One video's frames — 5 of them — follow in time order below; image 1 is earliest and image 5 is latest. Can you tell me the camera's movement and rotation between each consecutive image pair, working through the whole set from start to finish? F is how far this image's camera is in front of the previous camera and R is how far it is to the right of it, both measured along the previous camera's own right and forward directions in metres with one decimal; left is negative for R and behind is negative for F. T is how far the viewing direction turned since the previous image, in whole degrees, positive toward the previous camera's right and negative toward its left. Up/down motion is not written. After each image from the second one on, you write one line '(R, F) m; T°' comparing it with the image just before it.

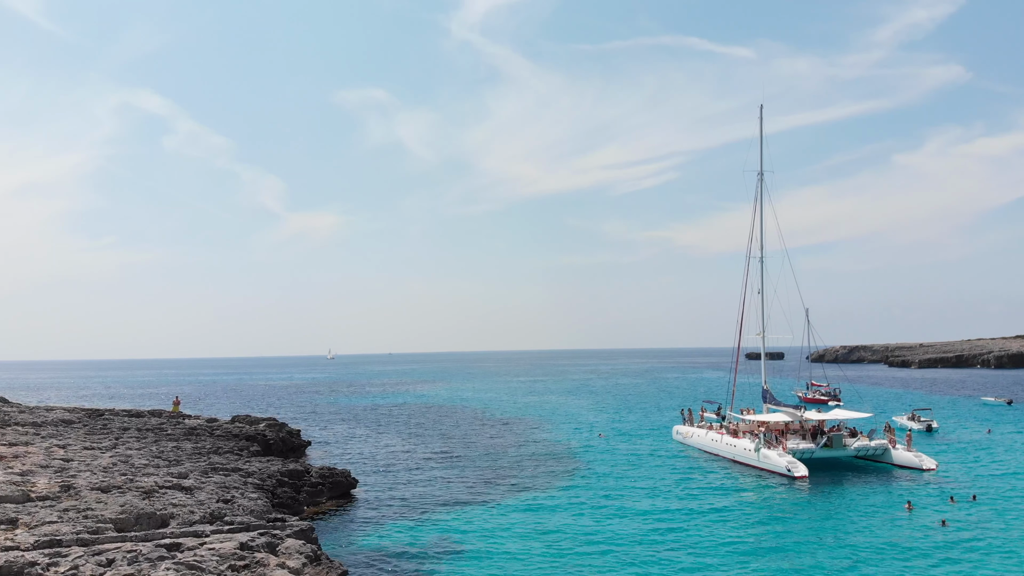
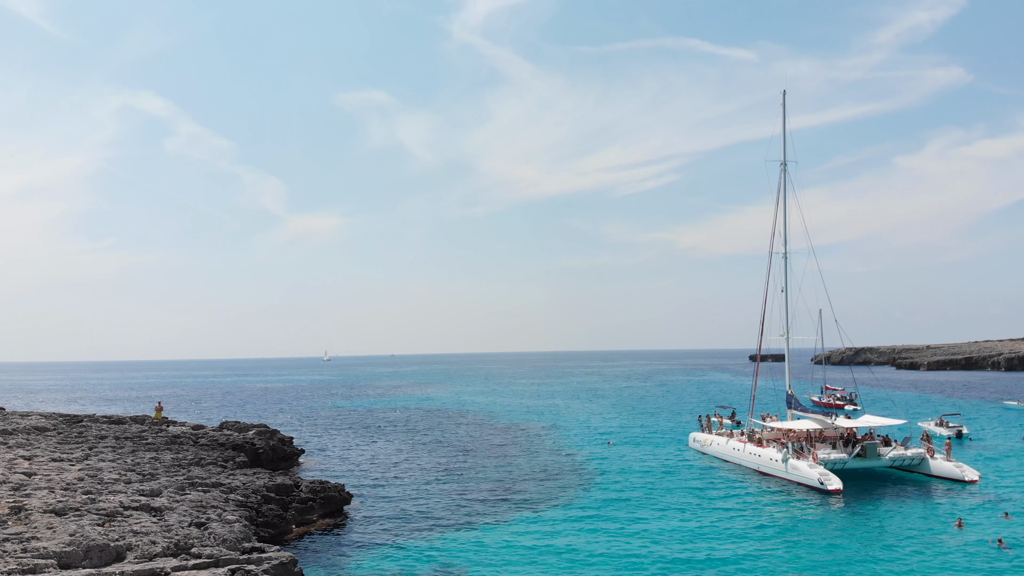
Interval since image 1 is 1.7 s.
(-0.4, +2.6) m; 0°
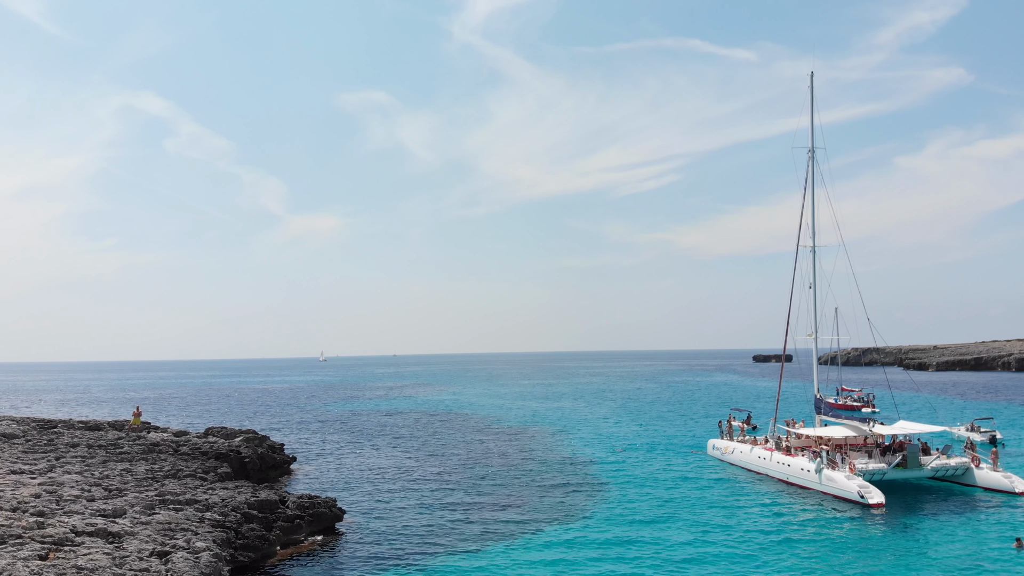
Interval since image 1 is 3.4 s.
(-0.4, +2.7) m; 0°
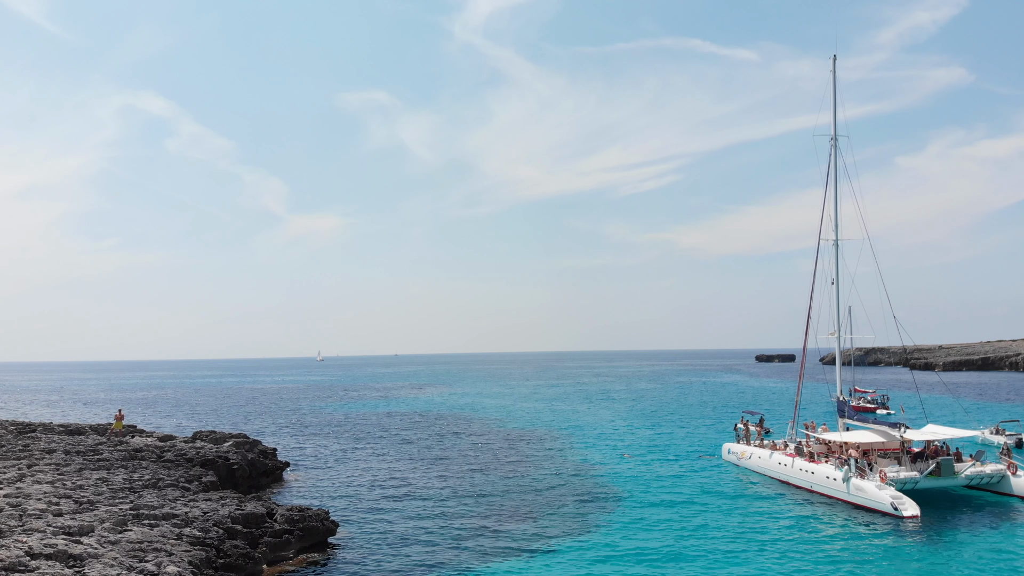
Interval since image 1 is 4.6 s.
(-0.2, +1.9) m; 0°
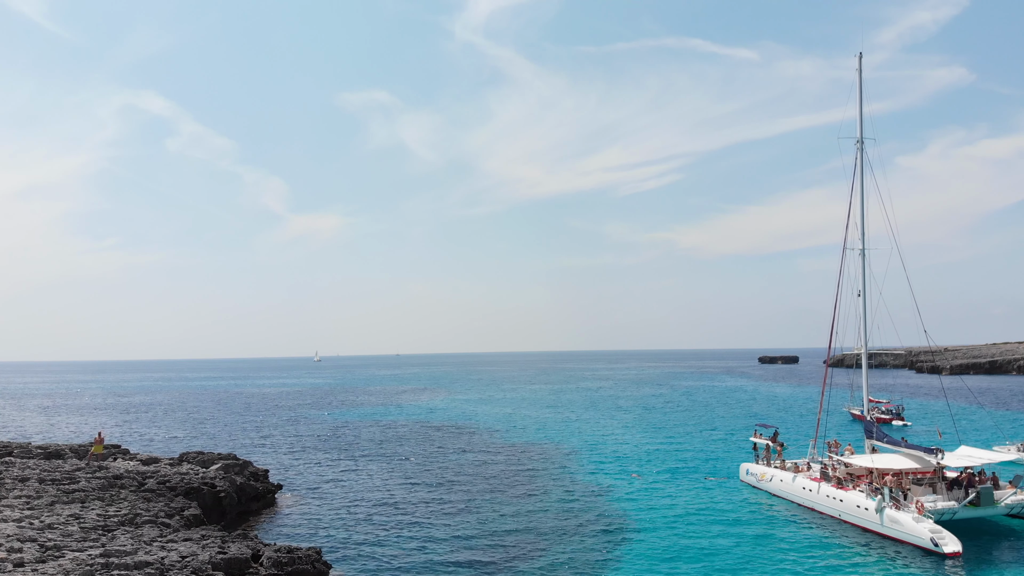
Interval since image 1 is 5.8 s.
(-0.3, +1.9) m; 0°
